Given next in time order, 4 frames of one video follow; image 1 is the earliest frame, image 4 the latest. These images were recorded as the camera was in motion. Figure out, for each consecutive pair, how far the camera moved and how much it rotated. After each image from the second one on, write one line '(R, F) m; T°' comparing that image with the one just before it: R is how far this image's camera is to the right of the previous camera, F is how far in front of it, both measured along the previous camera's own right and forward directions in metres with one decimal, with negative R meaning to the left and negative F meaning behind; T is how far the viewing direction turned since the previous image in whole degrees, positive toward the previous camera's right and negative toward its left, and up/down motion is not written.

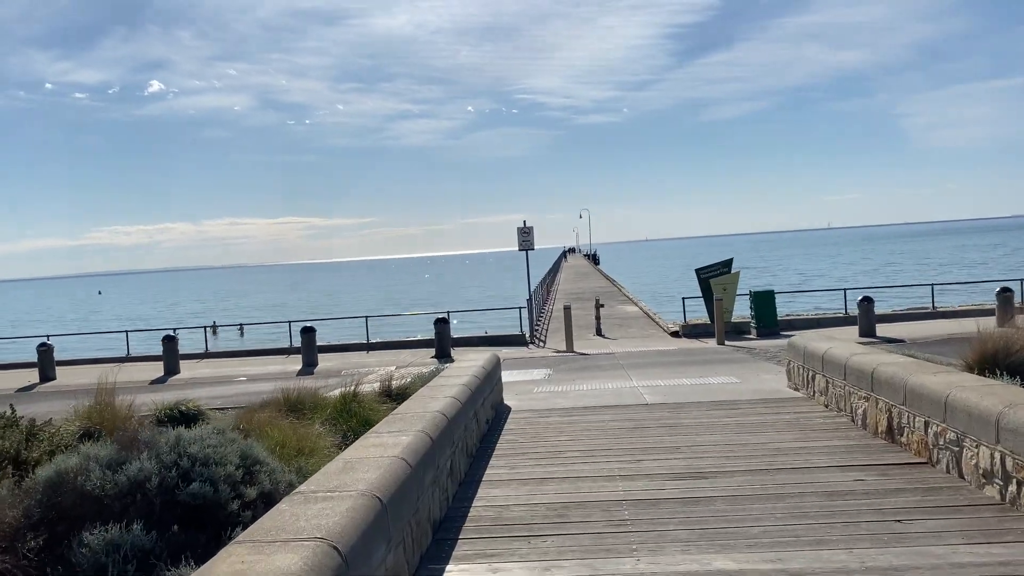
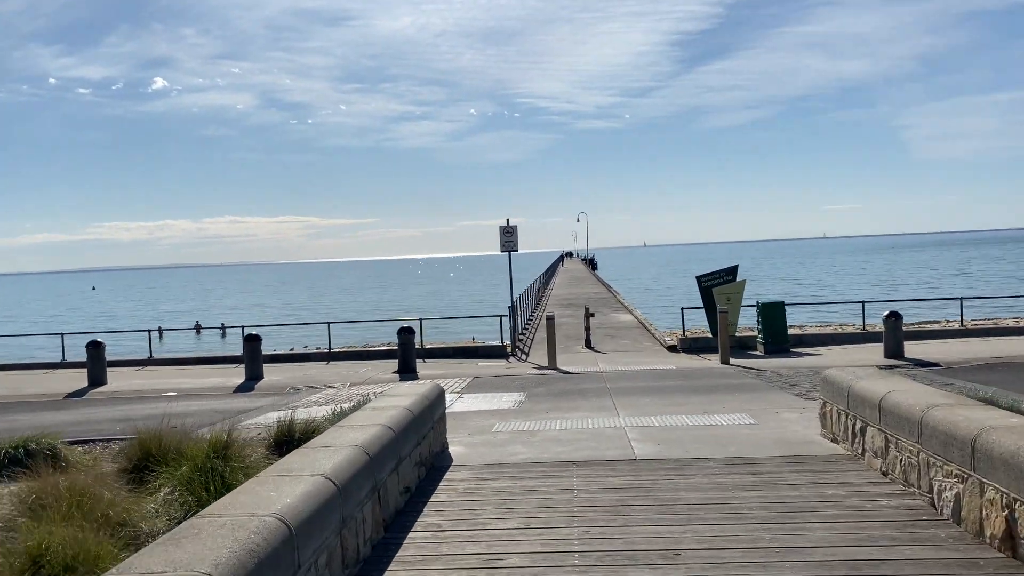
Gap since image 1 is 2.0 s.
(+0.5, +2.8) m; 0°
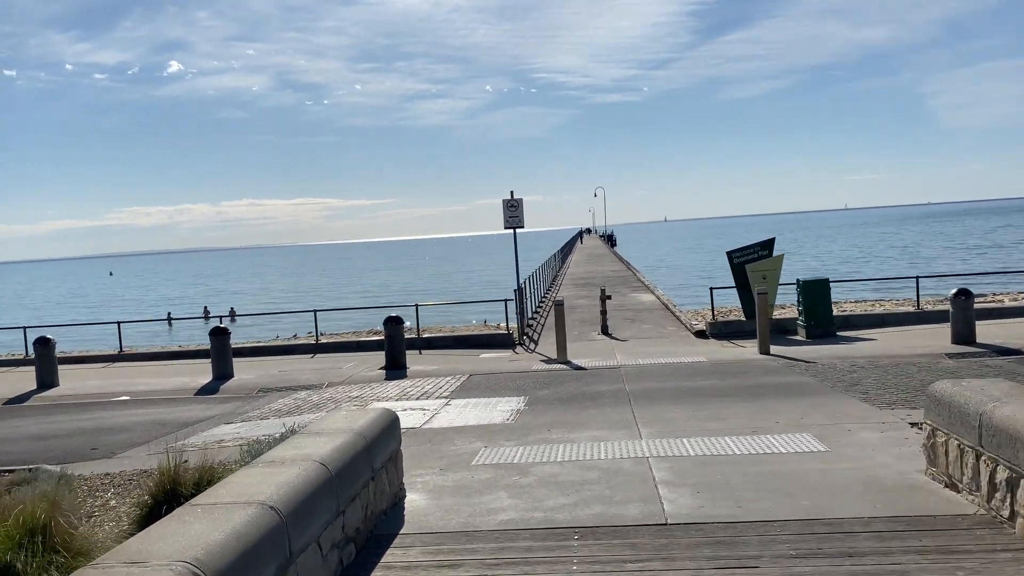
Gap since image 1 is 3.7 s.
(+0.3, +2.5) m; -1°
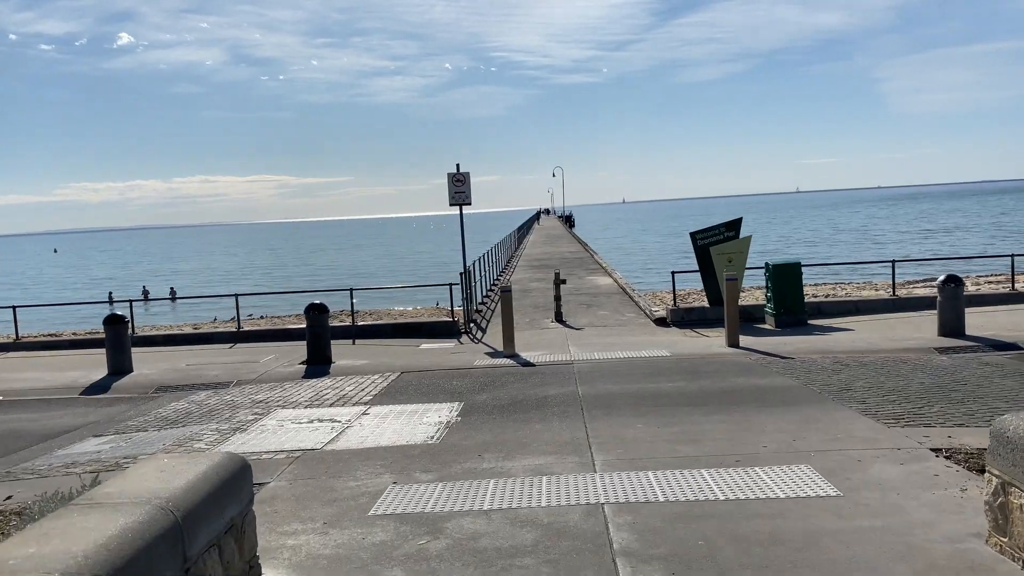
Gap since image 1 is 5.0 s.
(+0.3, +1.9) m; +3°
